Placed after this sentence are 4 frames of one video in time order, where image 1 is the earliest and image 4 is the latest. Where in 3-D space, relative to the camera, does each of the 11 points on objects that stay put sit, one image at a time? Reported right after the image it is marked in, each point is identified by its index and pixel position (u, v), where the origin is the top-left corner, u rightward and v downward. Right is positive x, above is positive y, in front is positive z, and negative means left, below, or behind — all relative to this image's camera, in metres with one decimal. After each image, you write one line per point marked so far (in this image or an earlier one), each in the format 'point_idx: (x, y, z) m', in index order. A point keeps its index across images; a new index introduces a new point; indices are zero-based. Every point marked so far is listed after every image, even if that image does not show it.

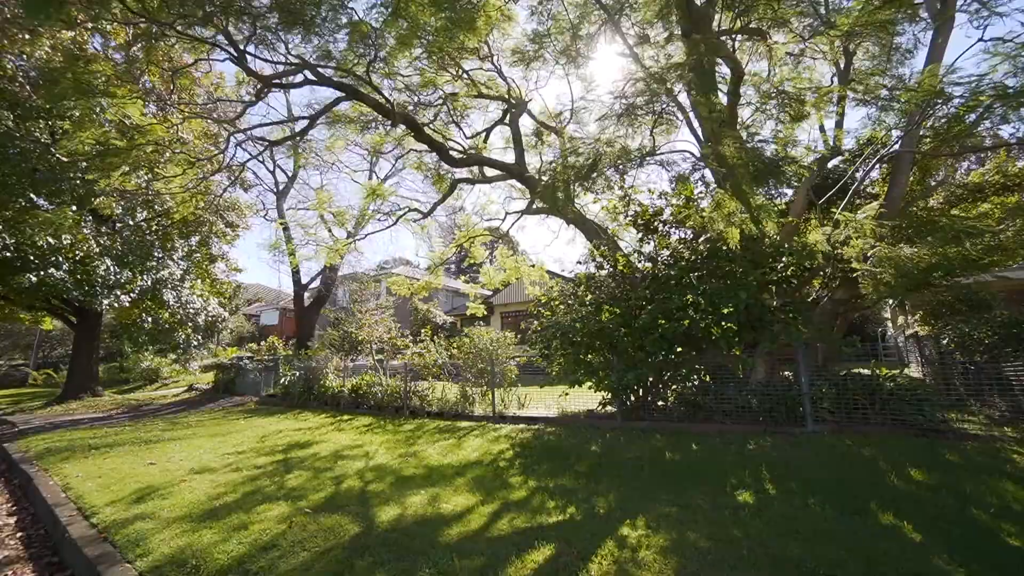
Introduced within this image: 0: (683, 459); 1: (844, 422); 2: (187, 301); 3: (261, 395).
0: (+2.0, -2.0, +6.1) m
1: (+4.3, -1.7, +6.8) m
2: (-9.2, -0.4, +15.0) m
3: (-7.1, -3.0, +14.8) m
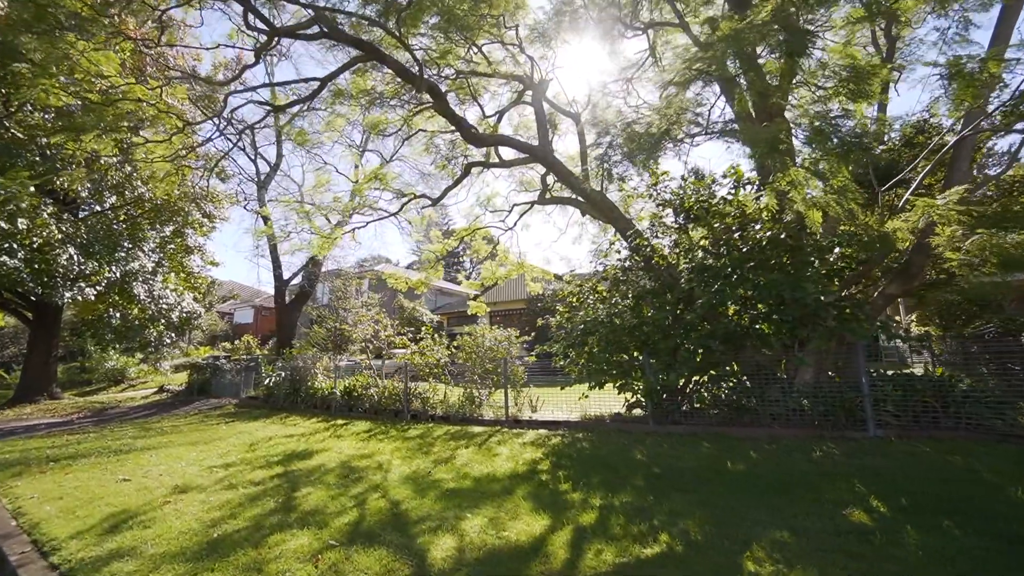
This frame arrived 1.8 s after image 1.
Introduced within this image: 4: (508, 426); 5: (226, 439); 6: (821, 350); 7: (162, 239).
0: (+2.4, -1.8, +5.4) m
1: (+4.7, -1.6, +6.2) m
2: (-9.2, -0.2, +13.8) m
3: (-7.0, -2.8, +13.7) m
4: (-0.1, -2.3, +8.7) m
5: (-4.3, -2.2, +7.8) m
6: (+3.9, -0.8, +6.7) m
7: (-9.2, +1.3, +13.9) m
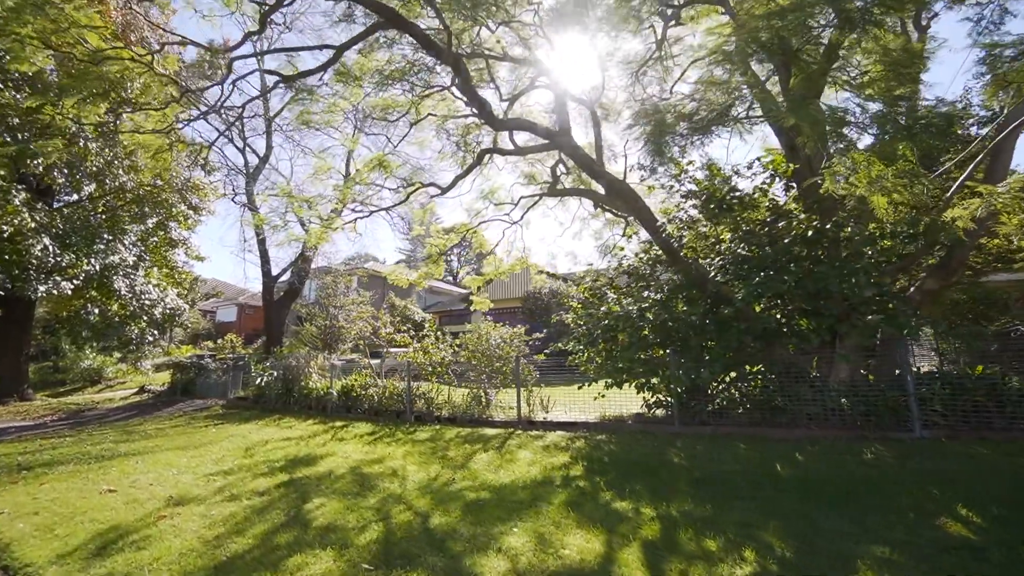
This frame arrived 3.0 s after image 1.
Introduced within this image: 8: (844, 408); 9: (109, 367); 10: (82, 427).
0: (+2.7, -1.7, +5.0) m
1: (+5.0, -1.6, +5.9) m
2: (-9.2, -0.1, +13.0) m
3: (-7.0, -2.7, +13.0) m
4: (+0.1, -2.2, +8.2) m
5: (-4.0, -2.1, +7.2) m
6: (+4.2, -0.7, +6.4) m
7: (-9.2, +1.4, +13.1) m
8: (+4.0, -1.5, +6.4) m
9: (-13.8, -2.7, +18.0) m
10: (-7.9, -2.6, +9.7) m
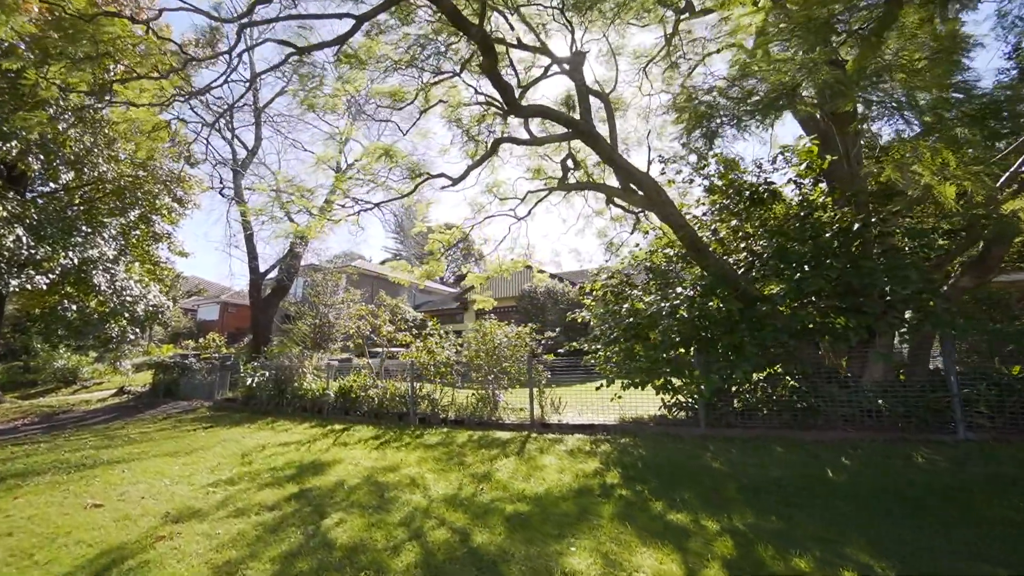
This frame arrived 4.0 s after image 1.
0: (+3.0, -1.7, +4.6) m
1: (+5.3, -1.5, +5.6) m
2: (-9.1, 0.0, +12.3) m
3: (-7.0, -2.6, +12.3) m
4: (+0.3, -2.1, +7.8) m
5: (-3.8, -2.0, +6.7) m
6: (+4.5, -0.7, +6.1) m
7: (-9.1, +1.5, +12.4) m
8: (+4.2, -1.4, +6.1) m
9: (-13.9, -2.6, +17.2) m
10: (-7.8, -2.5, +9.0) m
